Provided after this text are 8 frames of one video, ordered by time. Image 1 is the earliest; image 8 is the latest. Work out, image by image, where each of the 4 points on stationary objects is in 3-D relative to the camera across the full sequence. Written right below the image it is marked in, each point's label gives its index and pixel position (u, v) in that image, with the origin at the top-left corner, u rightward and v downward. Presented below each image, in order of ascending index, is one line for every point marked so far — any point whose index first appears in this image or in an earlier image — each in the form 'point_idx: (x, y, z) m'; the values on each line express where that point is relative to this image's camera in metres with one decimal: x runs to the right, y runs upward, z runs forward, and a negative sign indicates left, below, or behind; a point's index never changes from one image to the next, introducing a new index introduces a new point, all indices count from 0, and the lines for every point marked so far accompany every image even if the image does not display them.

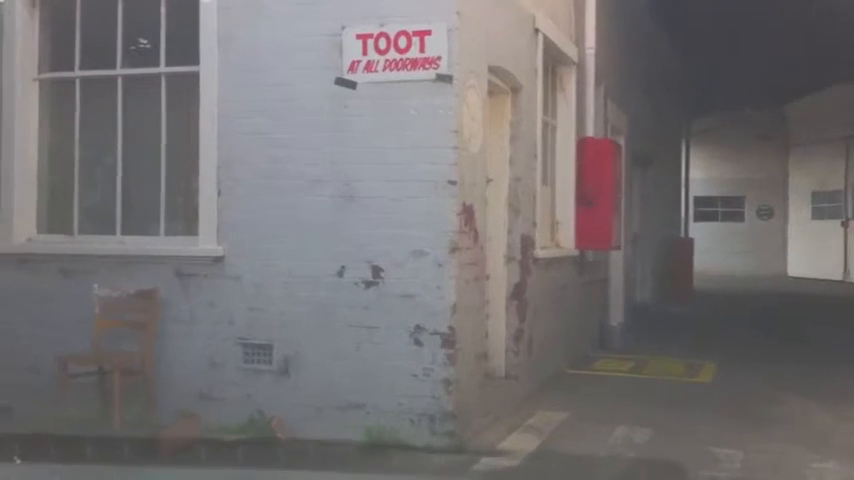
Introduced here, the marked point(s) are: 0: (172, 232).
0: (-1.5, +0.1, +6.6) m
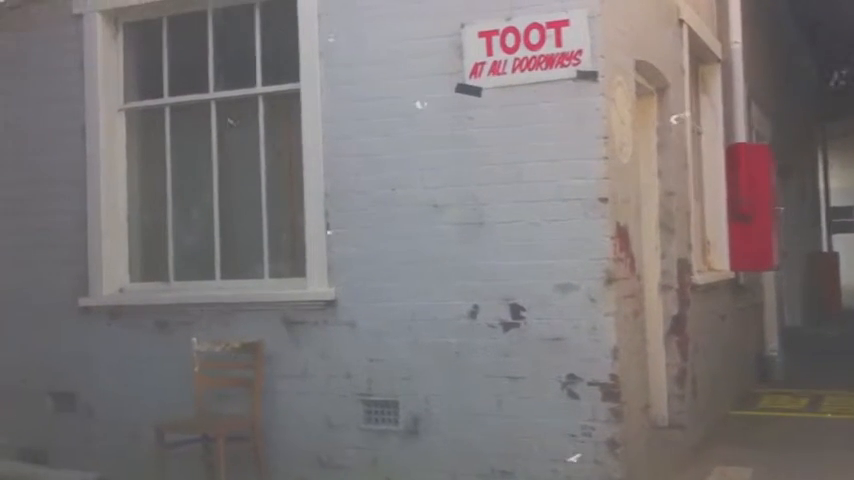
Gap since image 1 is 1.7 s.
0: (-0.8, -0.2, +5.8) m
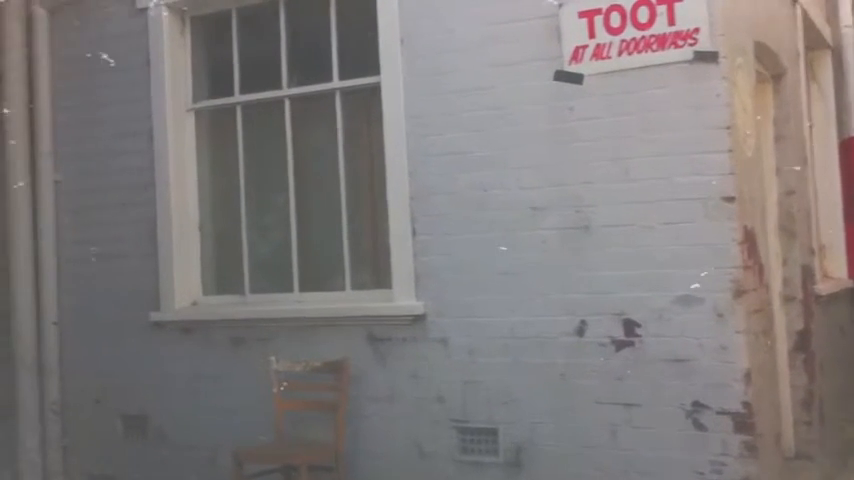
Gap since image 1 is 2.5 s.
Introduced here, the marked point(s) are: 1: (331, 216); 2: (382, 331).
0: (-0.3, -0.2, +5.3) m
1: (-0.5, +0.1, +5.4) m
2: (-0.2, -0.4, +4.8) m
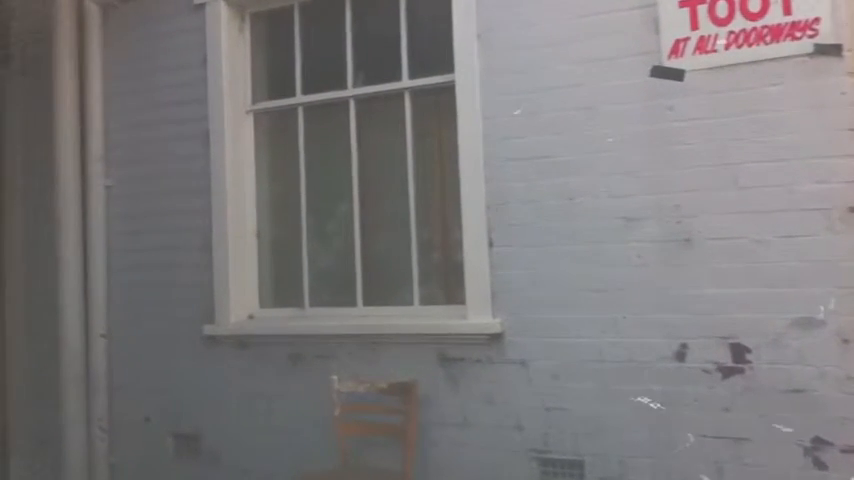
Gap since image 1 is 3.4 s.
0: (0.0, -0.3, +4.9) m
1: (-0.1, +0.1, +5.0) m
2: (+0.1, -0.5, +4.4) m
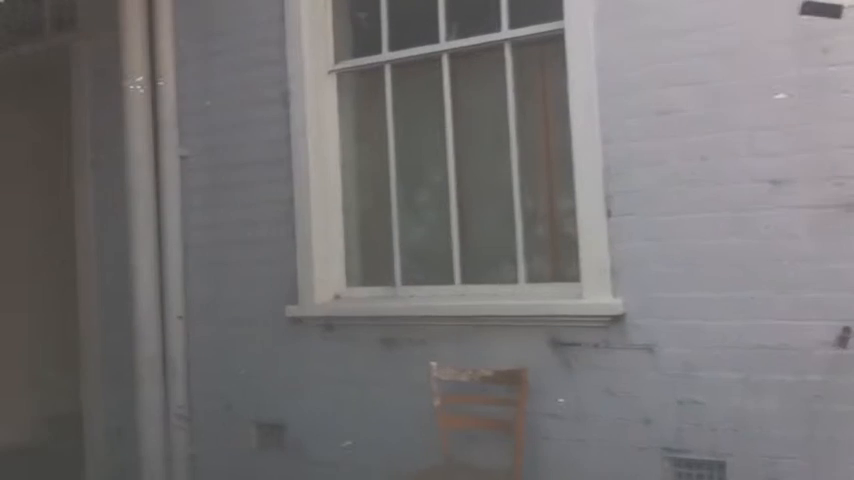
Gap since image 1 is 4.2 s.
0: (+0.4, -0.1, +4.4) m
1: (+0.3, +0.2, +4.5) m
2: (+0.5, -0.3, +3.9) m
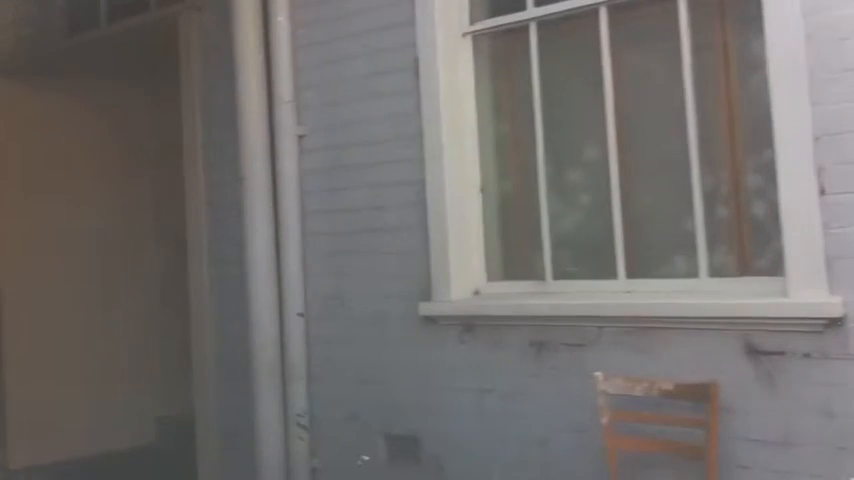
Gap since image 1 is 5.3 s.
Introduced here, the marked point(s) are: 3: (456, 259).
0: (+1.0, -0.1, +3.7) m
1: (+0.8, +0.2, +3.8) m
2: (+1.0, -0.3, +3.2) m
3: (+0.1, -0.1, +4.3) m
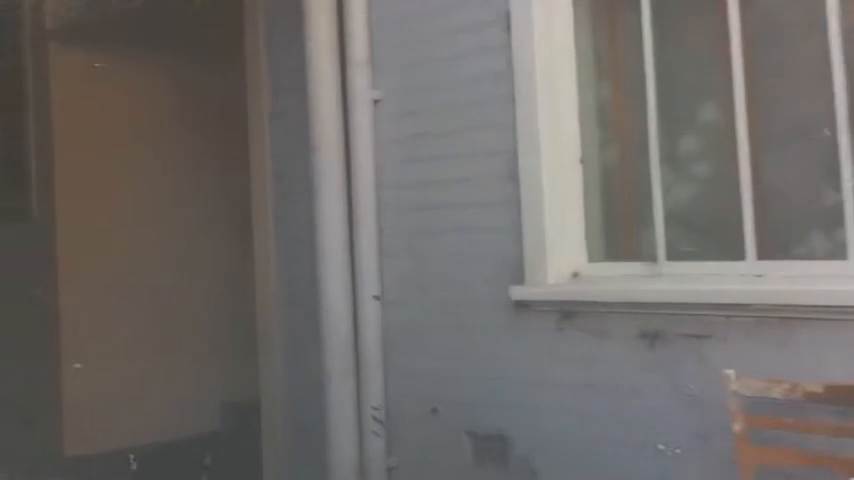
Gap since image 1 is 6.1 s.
0: (+1.3, 0.0, +3.1) m
1: (+1.1, +0.3, +3.3) m
2: (+1.3, -0.2, +2.7) m
3: (+0.4, 0.0, +3.8) m
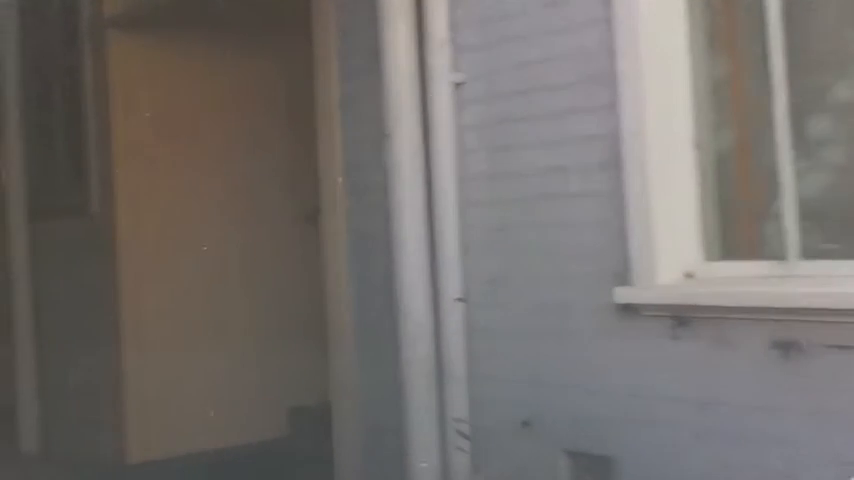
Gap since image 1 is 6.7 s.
0: (+1.5, 0.0, +2.7) m
1: (+1.4, +0.3, +2.8) m
2: (+1.5, -0.2, +2.2) m
3: (+0.7, 0.0, +3.3) m
